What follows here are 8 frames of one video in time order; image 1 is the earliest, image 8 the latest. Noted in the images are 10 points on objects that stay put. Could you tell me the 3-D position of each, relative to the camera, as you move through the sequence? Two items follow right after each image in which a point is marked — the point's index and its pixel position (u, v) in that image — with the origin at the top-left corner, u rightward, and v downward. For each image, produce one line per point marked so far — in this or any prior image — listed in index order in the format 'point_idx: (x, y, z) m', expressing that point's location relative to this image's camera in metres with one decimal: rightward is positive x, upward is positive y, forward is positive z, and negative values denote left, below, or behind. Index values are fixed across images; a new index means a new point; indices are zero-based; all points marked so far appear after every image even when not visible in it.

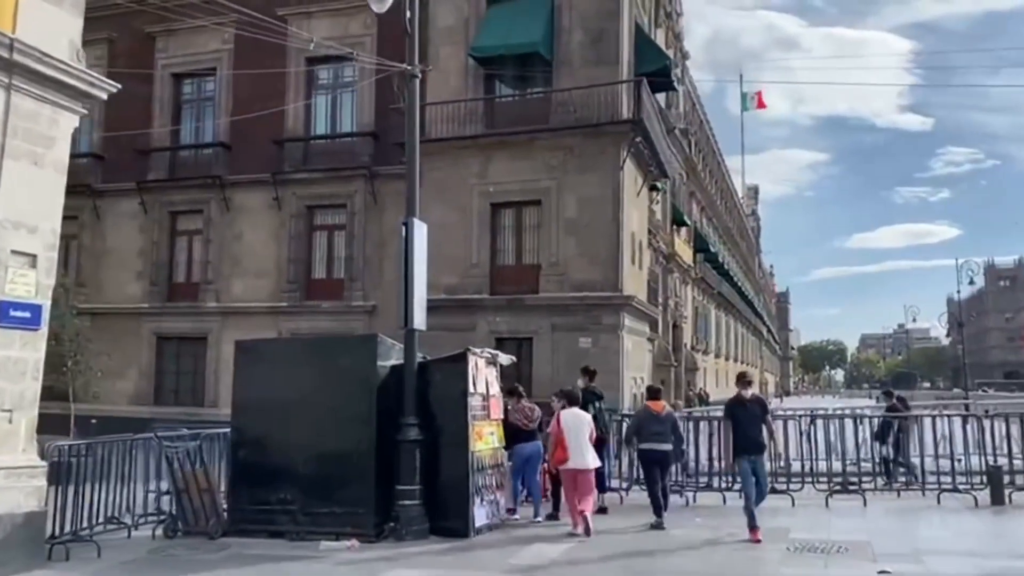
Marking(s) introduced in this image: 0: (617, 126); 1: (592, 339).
0: (+2.3, +3.6, +19.9) m
1: (+1.8, -1.1, +19.9) m
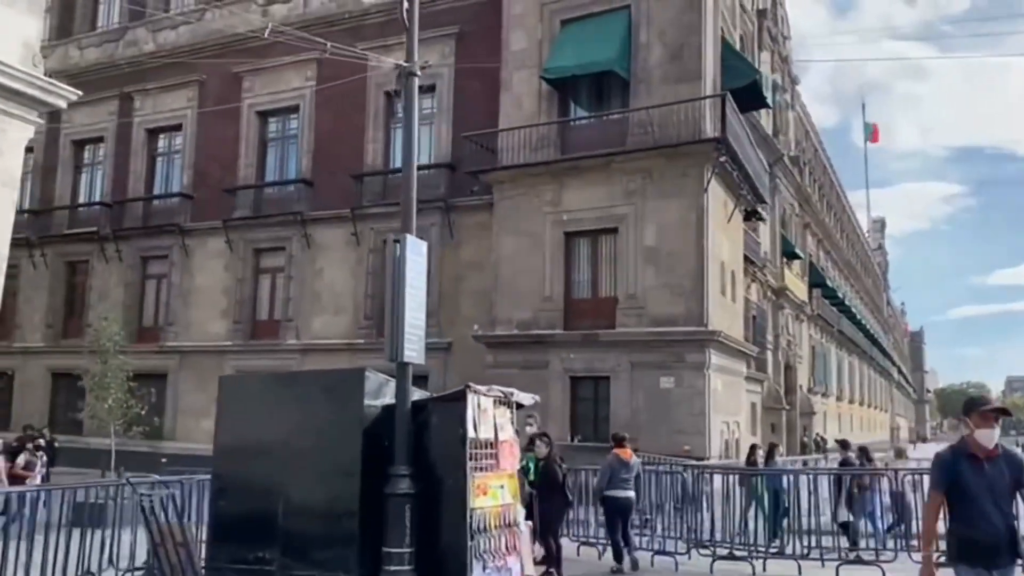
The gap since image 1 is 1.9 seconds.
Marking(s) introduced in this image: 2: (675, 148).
0: (+3.8, +2.9, +18.3) m
1: (+3.3, -1.9, +18.2) m
2: (+3.4, +2.9, +18.5) m
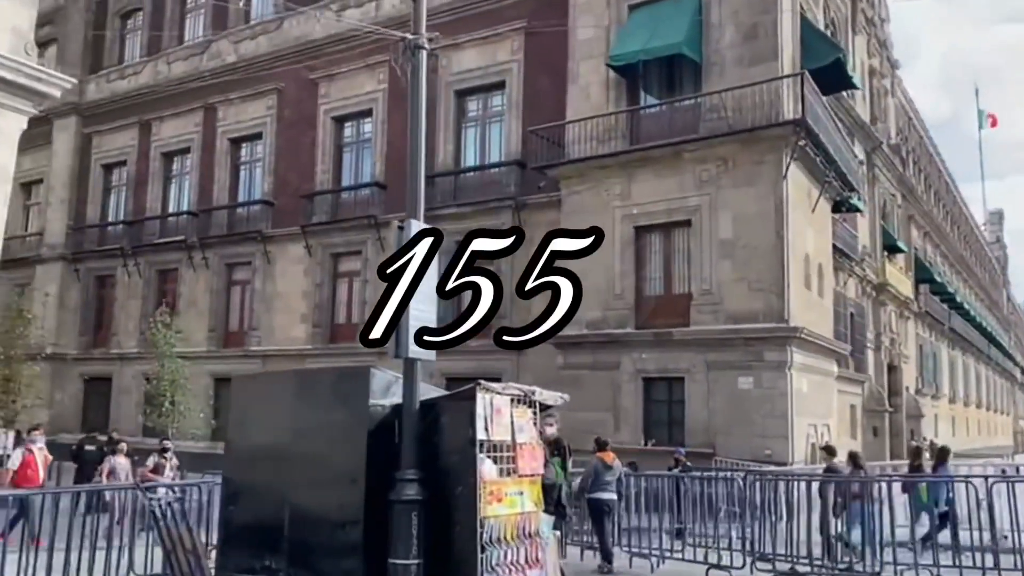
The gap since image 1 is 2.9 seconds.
0: (+5.1, +3.0, +17.1) m
1: (+4.6, -1.7, +17.1) m
2: (+4.7, +3.0, +17.4) m
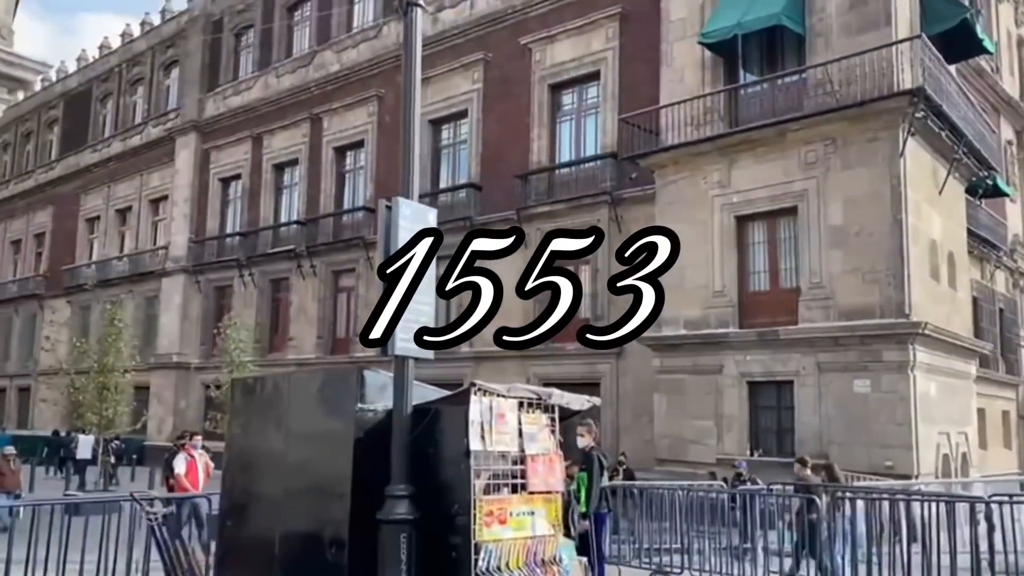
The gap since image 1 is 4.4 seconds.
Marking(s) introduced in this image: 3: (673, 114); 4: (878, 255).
0: (+6.5, +3.2, +15.3) m
1: (+6.2, -1.6, +15.2) m
2: (+6.1, +3.2, +15.6) m
3: (+3.3, +3.6, +18.5) m
4: (+6.4, +0.6, +15.5) m
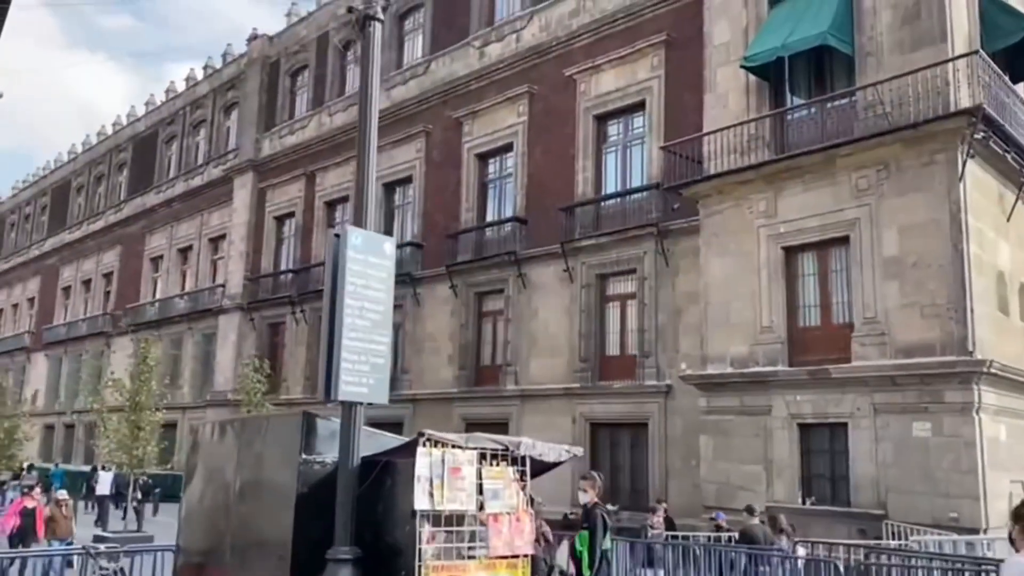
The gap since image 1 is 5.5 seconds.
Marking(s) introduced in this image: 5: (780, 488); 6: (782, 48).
0: (+7.0, +2.6, +14.2) m
1: (+6.6, -2.1, +14.0) m
2: (+6.6, +2.6, +14.6) m
3: (+4.1, +2.9, +17.7) m
4: (+6.8, 0.0, +14.3) m
5: (+4.8, -3.5, +15.7) m
6: (+4.9, +4.4, +16.3) m
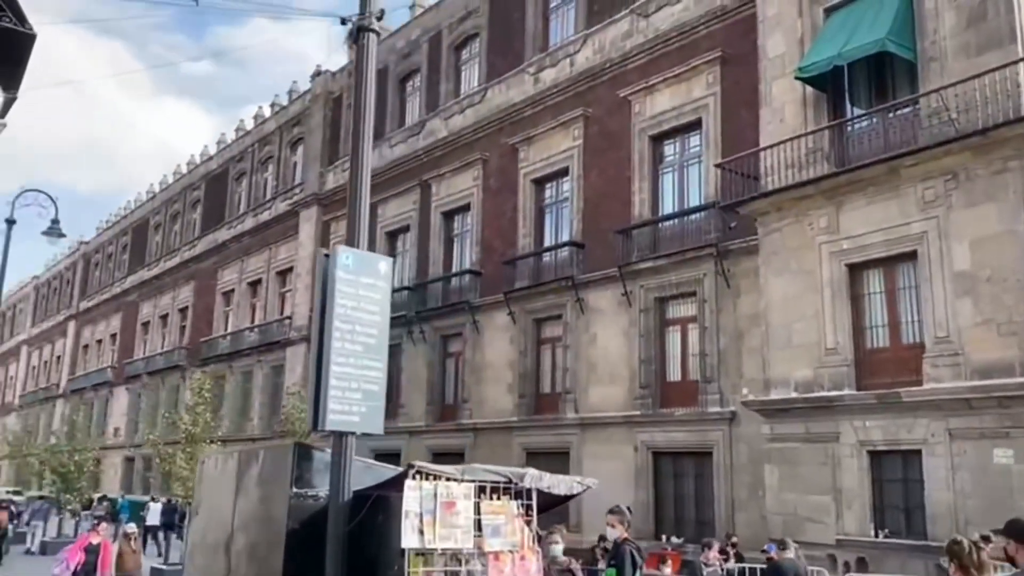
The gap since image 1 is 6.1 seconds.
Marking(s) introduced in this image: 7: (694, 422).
0: (+7.6, +2.4, +13.3) m
1: (+7.3, -2.4, +13.0) m
2: (+7.3, +2.4, +13.7) m
3: (+5.0, +2.5, +17.1) m
4: (+7.5, -0.2, +13.3) m
5: (+5.7, -3.9, +14.8) m
6: (+5.7, +4.1, +15.6) m
7: (+4.1, -3.0, +19.9) m
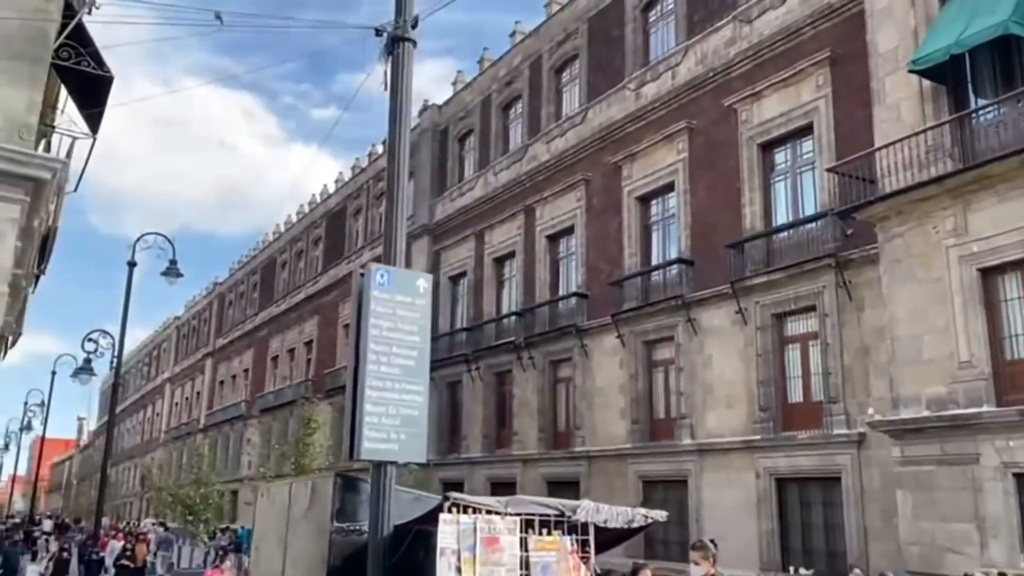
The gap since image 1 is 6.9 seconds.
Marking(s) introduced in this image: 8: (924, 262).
0: (+8.8, +2.4, +11.8) m
1: (+8.7, -2.3, +11.4) m
2: (+8.6, +2.4, +12.2) m
3: (+6.8, +2.3, +15.9) m
4: (+8.8, -0.2, +11.8) m
5: (+7.3, -3.9, +13.4) m
6: (+7.2, +3.9, +14.4) m
7: (+6.4, -3.3, +18.6) m
8: (+7.0, +0.4, +15.2) m
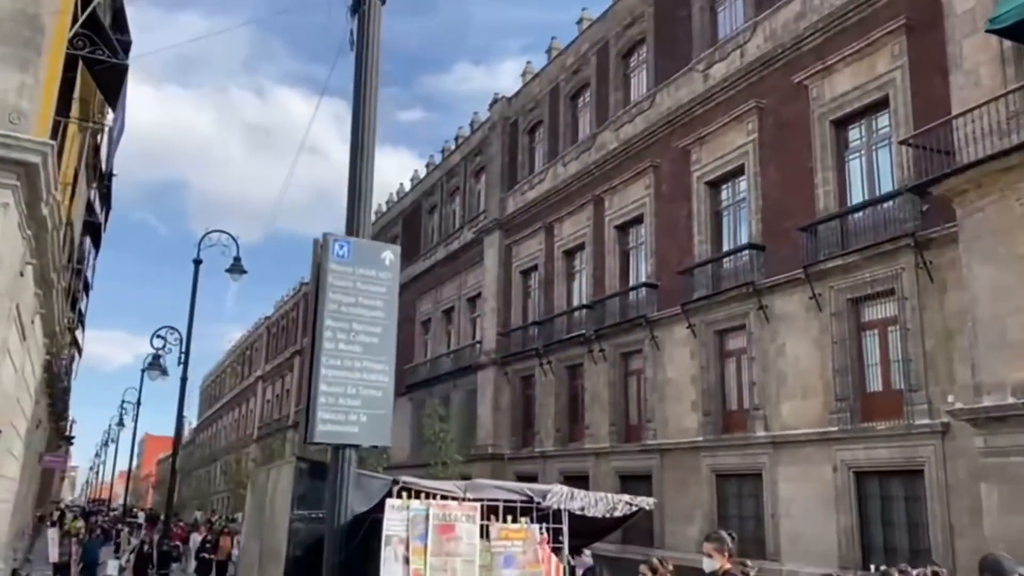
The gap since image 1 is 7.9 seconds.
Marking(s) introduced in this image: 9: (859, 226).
0: (+9.2, +2.8, +10.5) m
1: (+9.1, -2.0, +10.1) m
2: (+9.0, +2.7, +10.9) m
3: (+7.6, +2.7, +14.8) m
4: (+9.3, +0.2, +10.5) m
5: (+8.0, -3.6, +12.2) m
6: (+7.8, +4.3, +13.2) m
7: (+7.6, -2.9, +17.5) m
8: (+7.8, +0.8, +14.0) m
9: (+7.5, +1.3, +19.2) m
